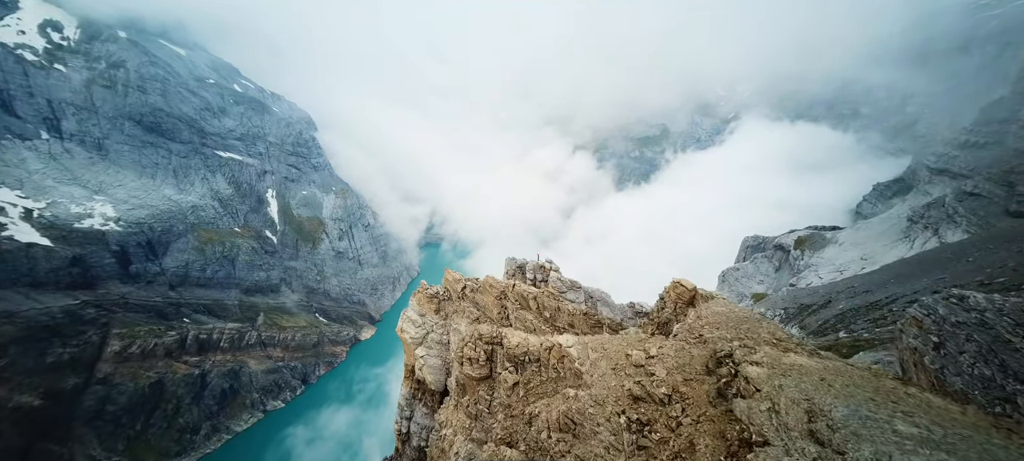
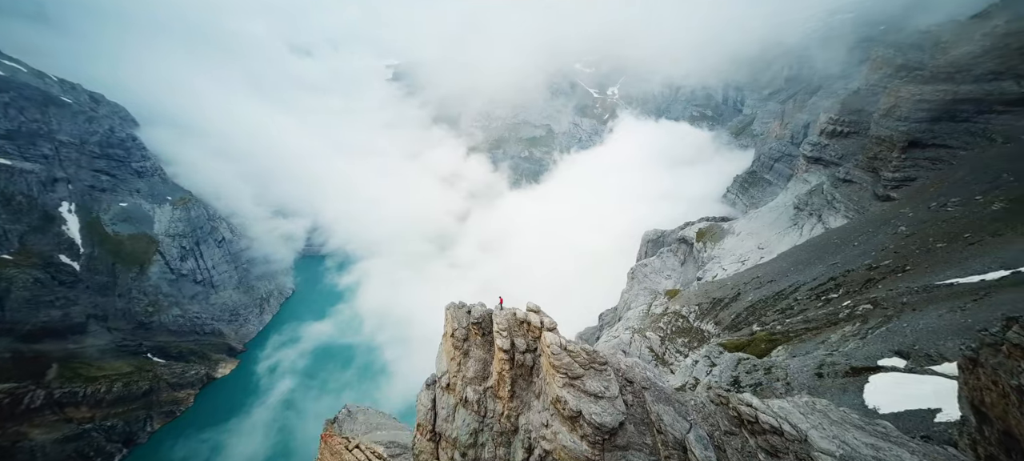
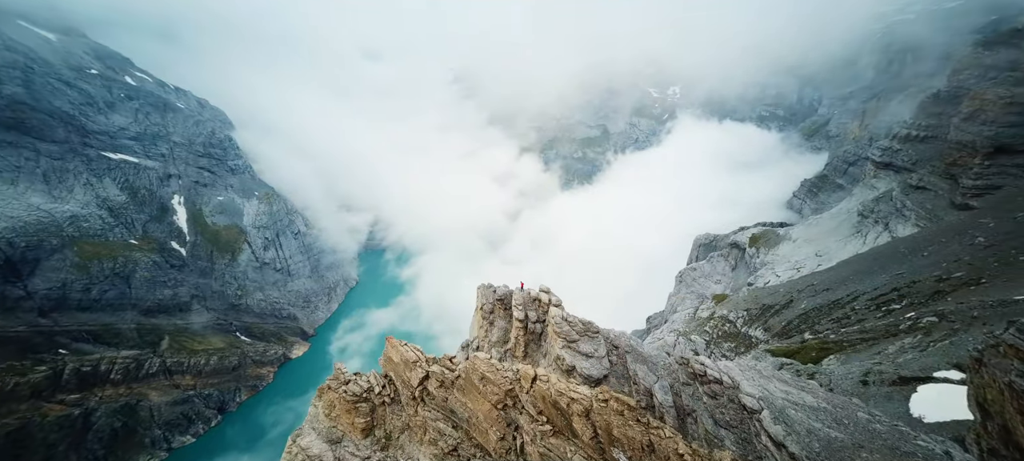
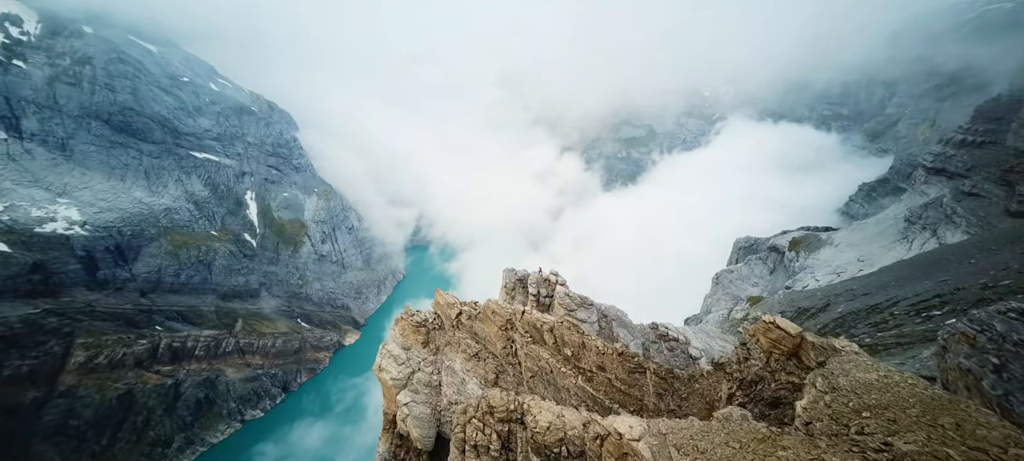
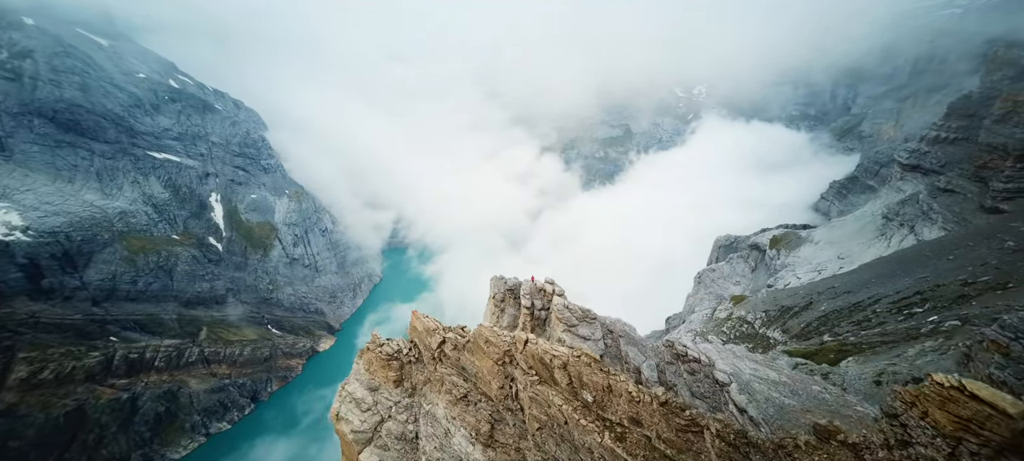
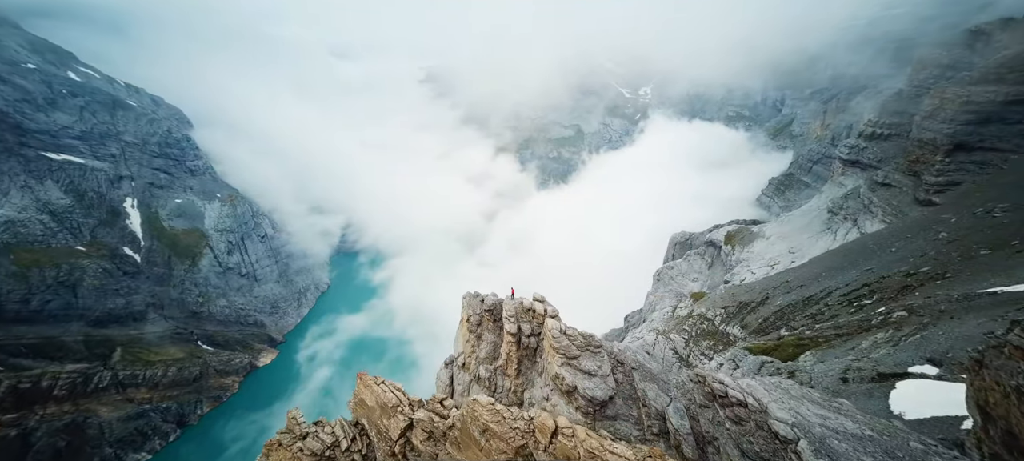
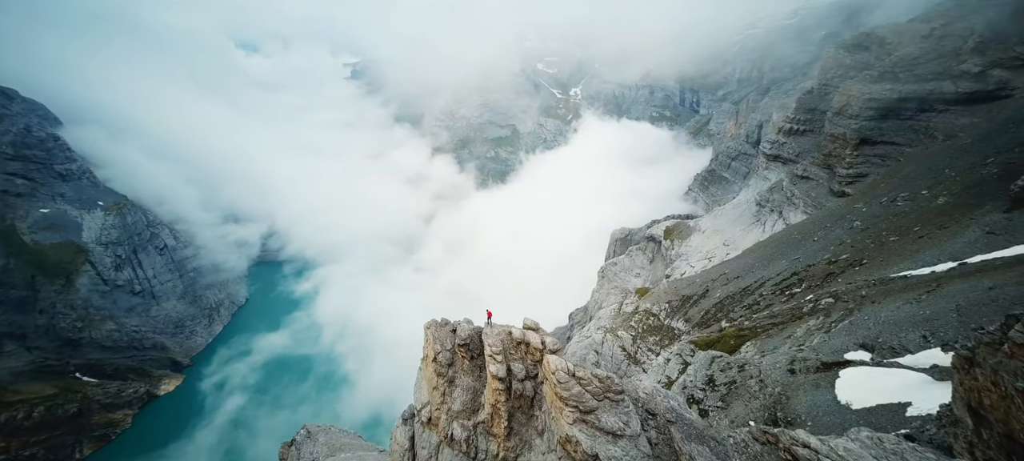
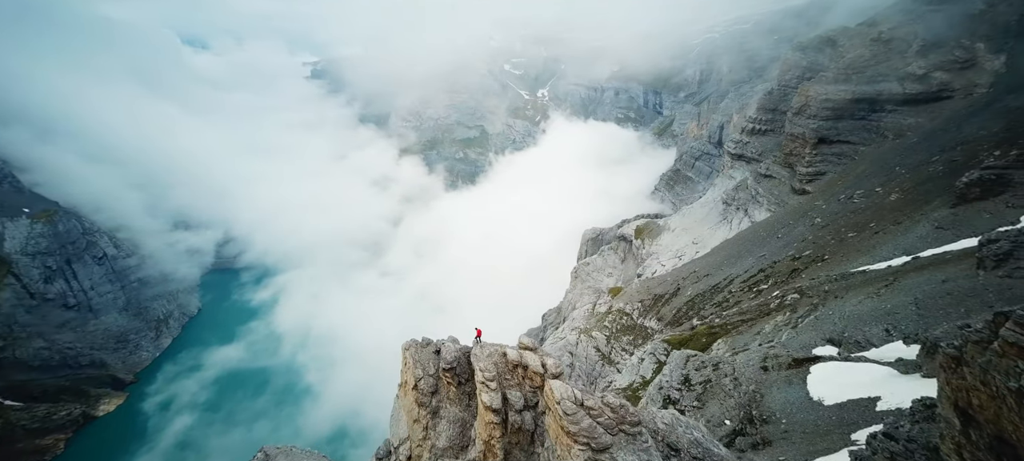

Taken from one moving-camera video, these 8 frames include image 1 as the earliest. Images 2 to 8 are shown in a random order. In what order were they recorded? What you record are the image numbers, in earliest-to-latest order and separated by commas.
4, 5, 3, 6, 2, 7, 8
